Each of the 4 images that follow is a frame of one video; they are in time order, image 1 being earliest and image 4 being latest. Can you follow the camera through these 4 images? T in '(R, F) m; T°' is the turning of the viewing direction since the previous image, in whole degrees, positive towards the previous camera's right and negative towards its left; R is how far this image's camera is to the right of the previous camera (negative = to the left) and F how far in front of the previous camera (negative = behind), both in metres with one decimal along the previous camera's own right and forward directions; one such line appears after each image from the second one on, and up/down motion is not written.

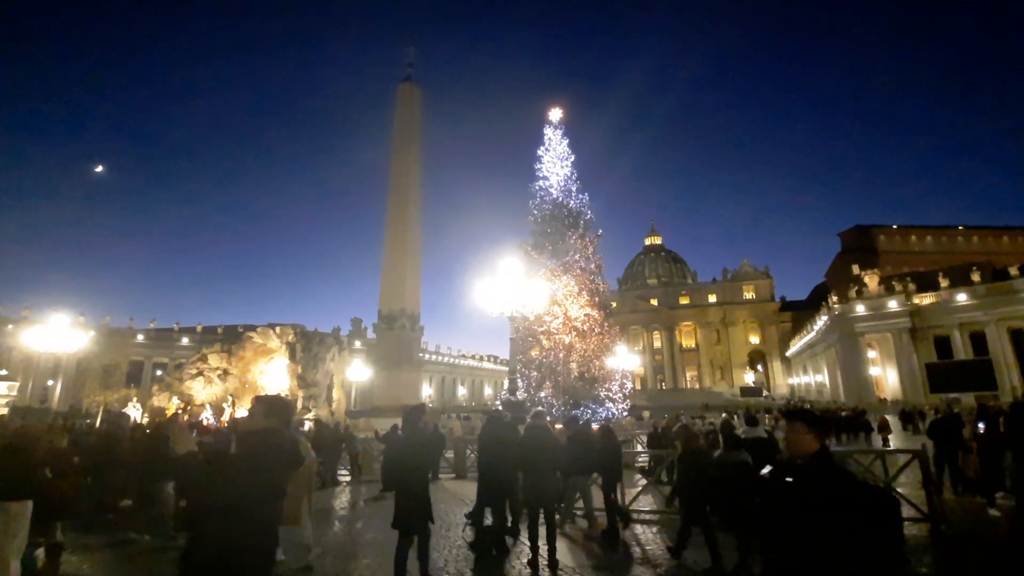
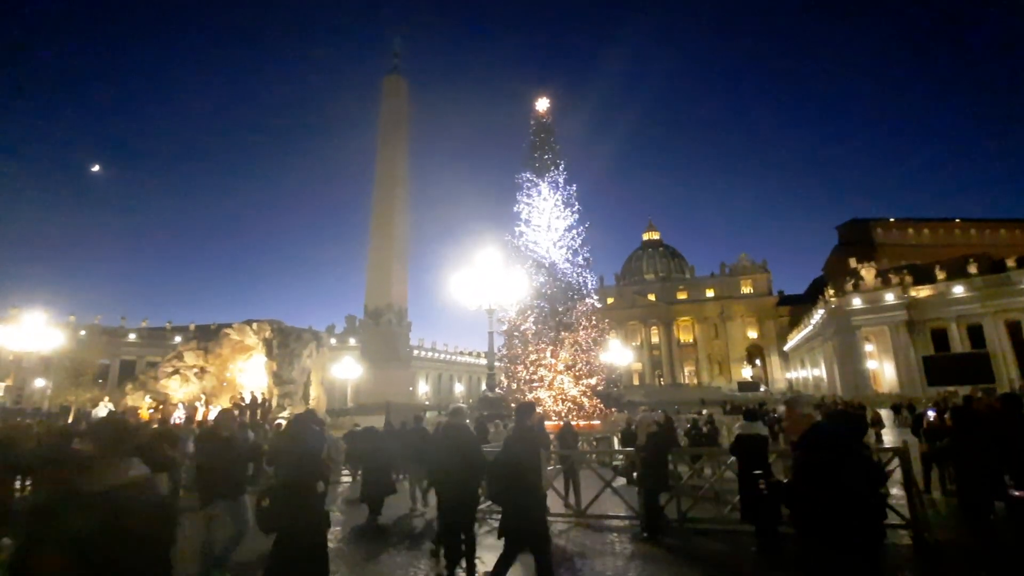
(+0.6, +0.6) m; 0°
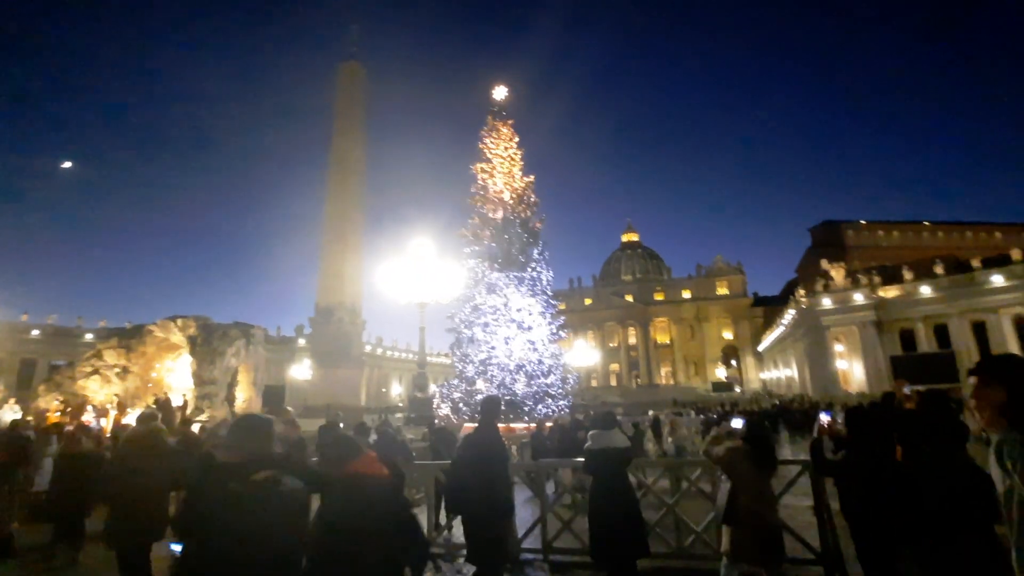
(+1.2, +1.1) m; +2°
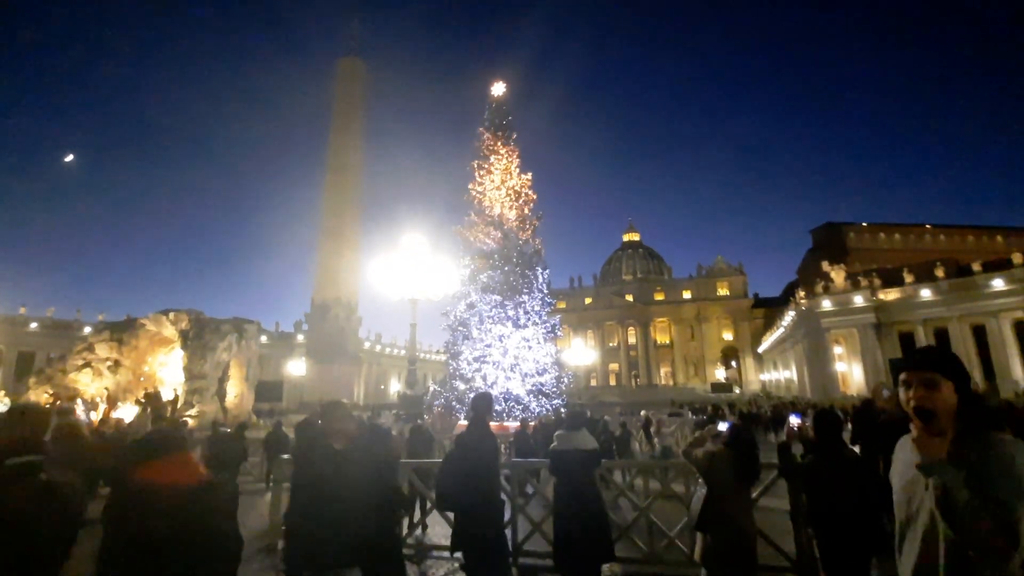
(+0.2, +0.1) m; 0°
